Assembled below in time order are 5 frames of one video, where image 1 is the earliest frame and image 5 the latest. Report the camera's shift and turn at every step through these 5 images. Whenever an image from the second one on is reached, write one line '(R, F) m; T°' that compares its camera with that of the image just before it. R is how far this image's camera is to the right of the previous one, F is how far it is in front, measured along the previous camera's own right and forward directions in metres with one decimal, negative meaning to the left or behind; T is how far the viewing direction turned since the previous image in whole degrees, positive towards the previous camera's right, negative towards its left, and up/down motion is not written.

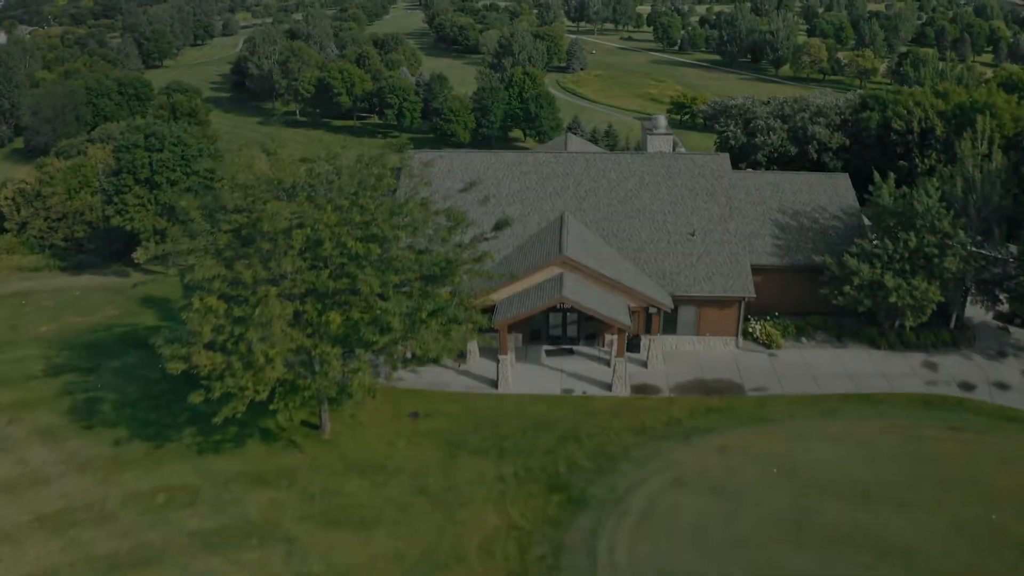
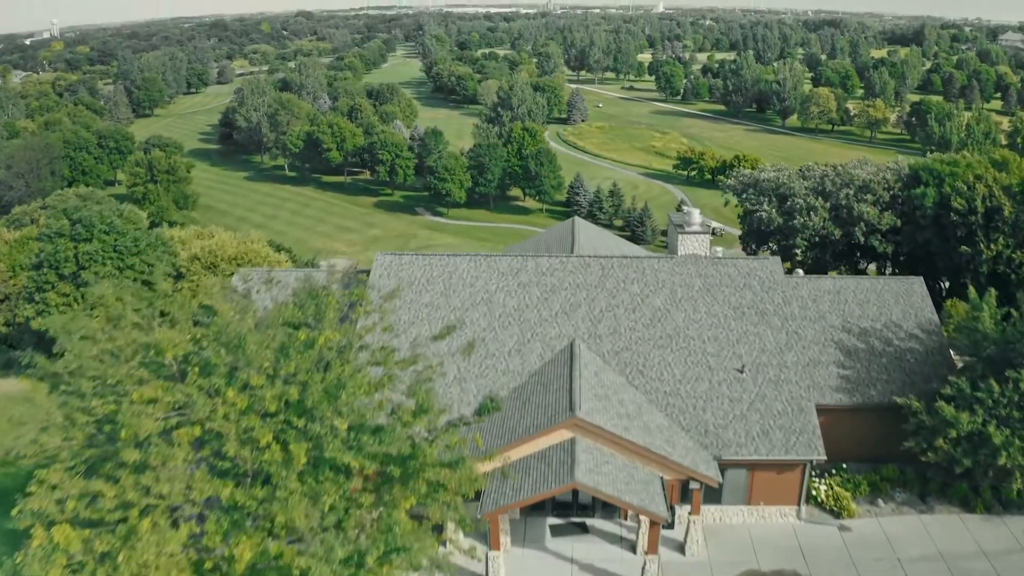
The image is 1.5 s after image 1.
(+0.1, +8.6) m; 0°
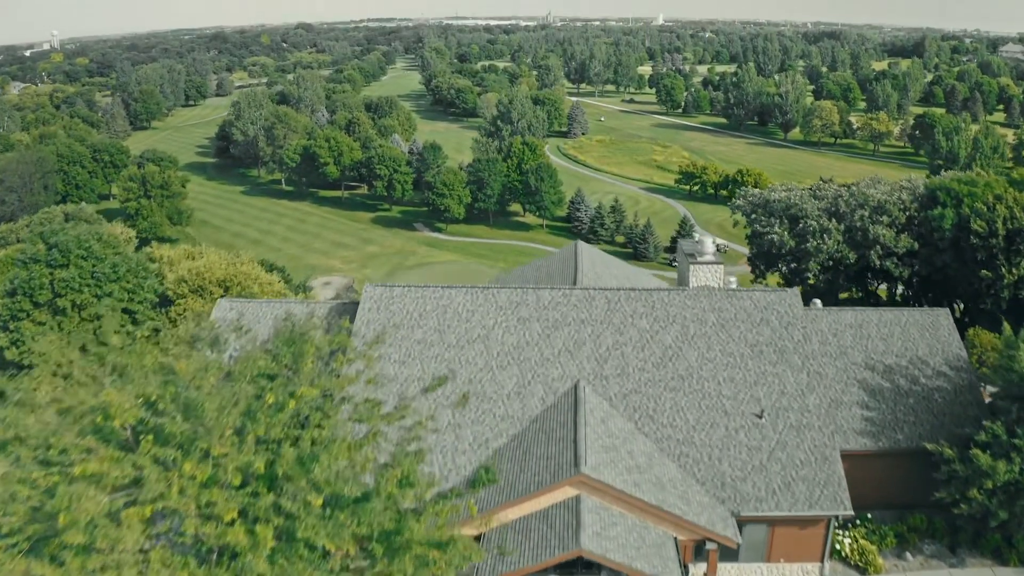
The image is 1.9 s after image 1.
(0.0, +2.3) m; 0°
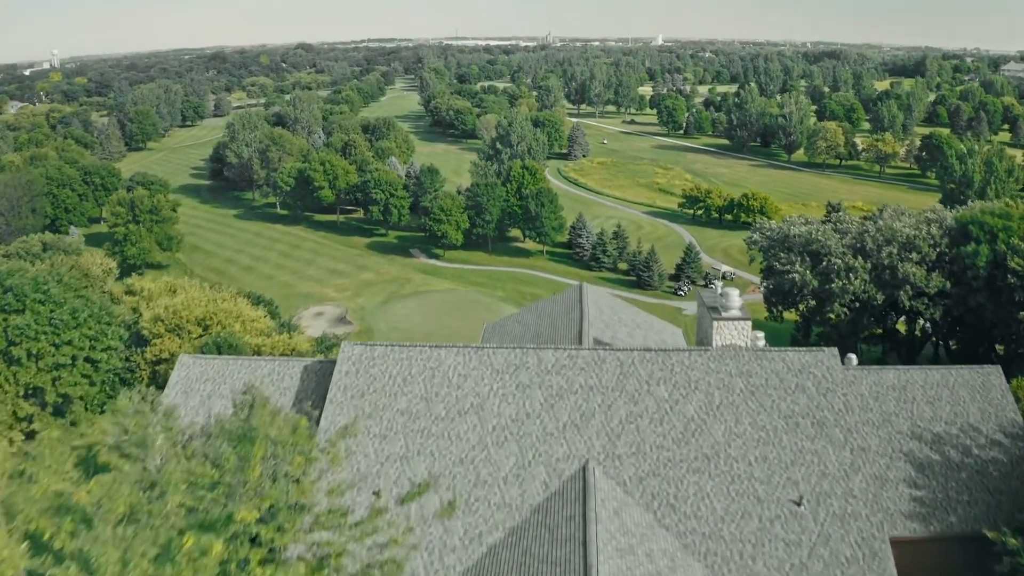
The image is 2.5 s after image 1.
(0.0, +3.8) m; 0°
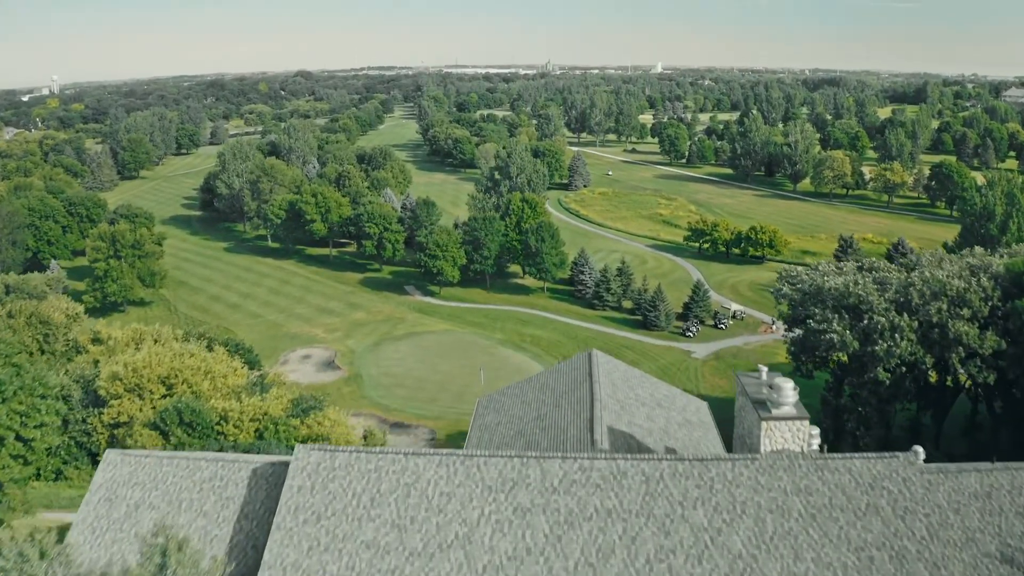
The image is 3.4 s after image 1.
(+0.1, +5.5) m; 0°
